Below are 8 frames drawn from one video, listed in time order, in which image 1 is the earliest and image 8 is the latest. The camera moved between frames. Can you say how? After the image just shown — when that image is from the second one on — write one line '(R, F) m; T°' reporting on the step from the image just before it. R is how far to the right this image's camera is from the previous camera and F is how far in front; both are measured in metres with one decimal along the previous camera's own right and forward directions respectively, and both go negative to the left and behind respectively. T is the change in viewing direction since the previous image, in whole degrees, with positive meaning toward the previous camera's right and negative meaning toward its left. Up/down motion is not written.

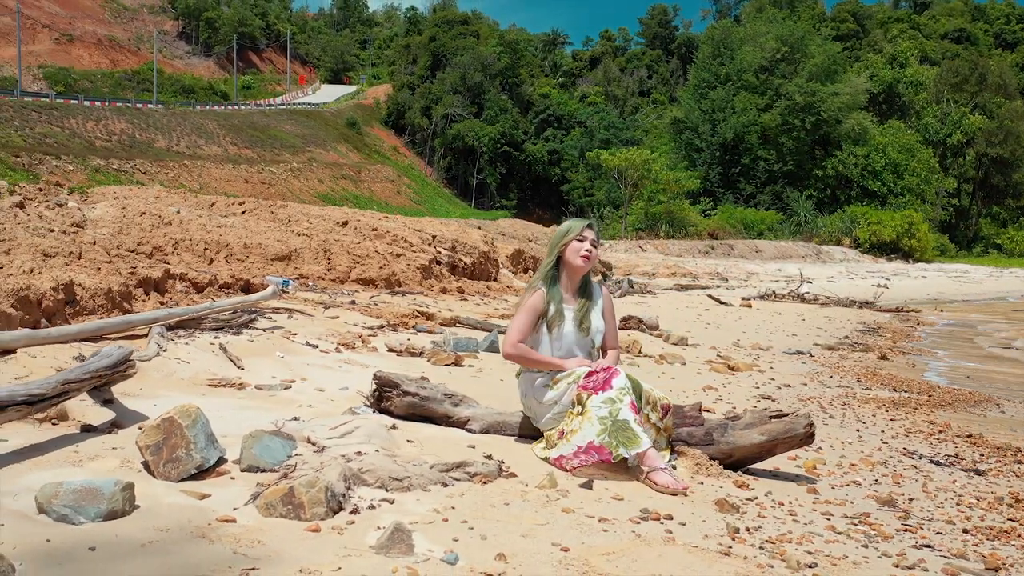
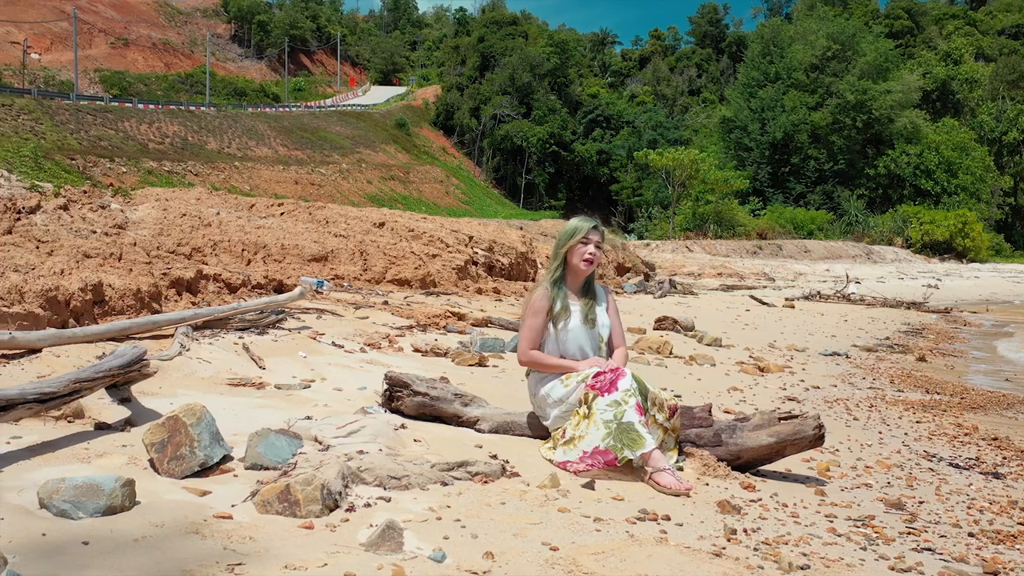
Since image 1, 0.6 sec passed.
(+0.1, 0.0) m; -2°
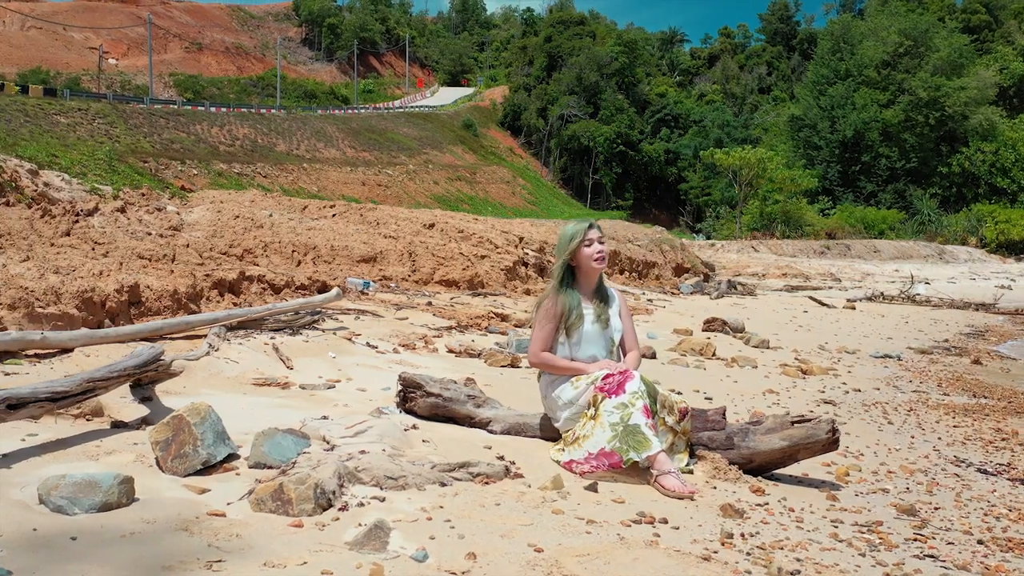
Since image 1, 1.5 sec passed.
(+0.2, 0.0) m; -3°
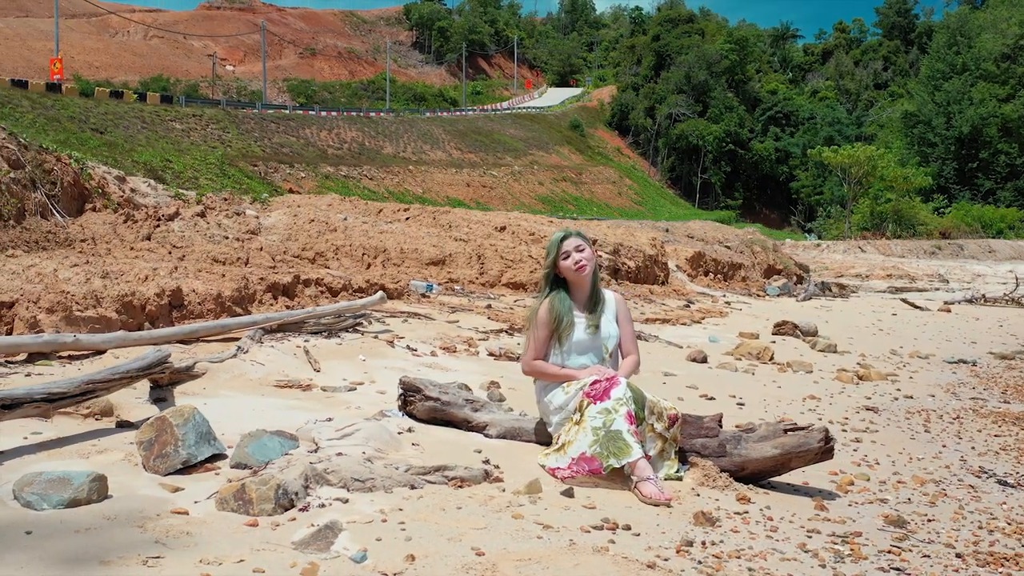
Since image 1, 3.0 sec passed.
(+0.4, 0.0) m; -5°
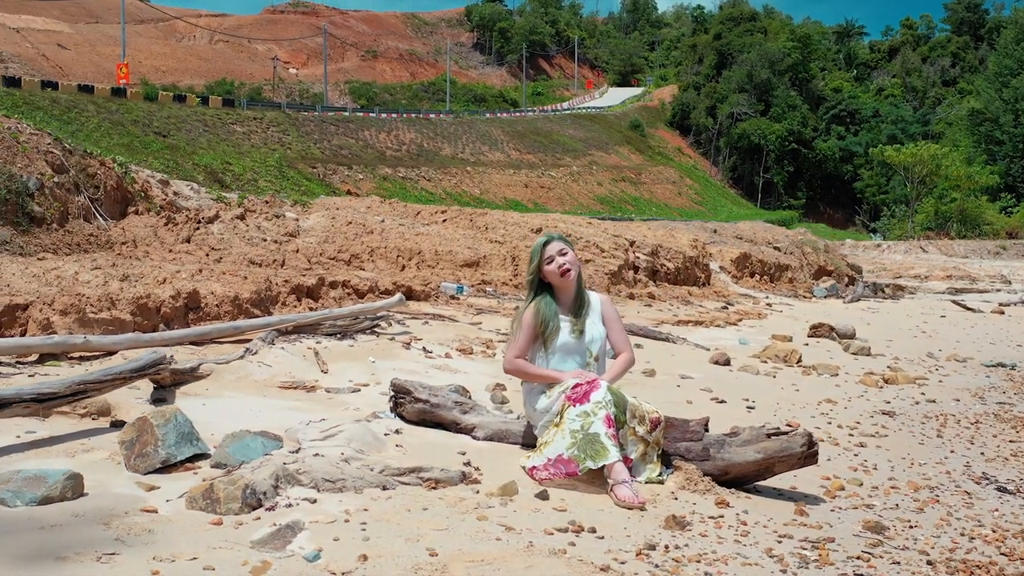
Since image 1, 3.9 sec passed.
(+0.3, 0.0) m; -3°
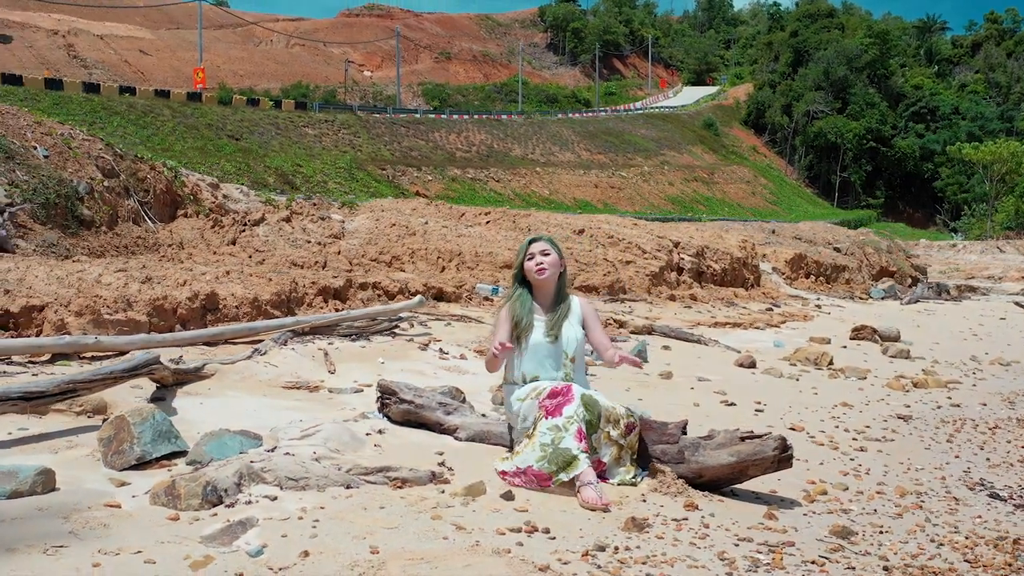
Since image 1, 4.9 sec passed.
(+0.3, 0.0) m; -4°
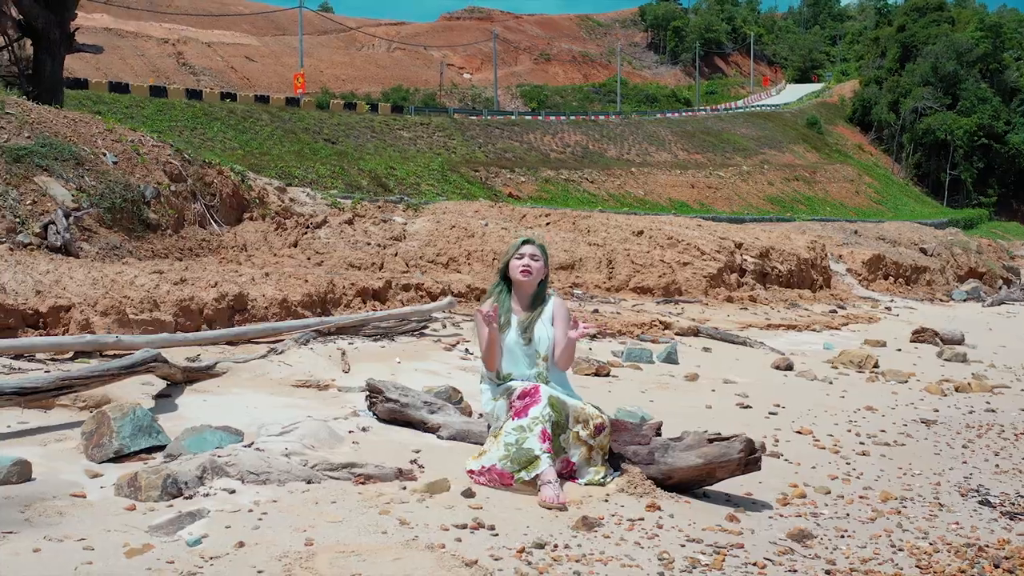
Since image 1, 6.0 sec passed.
(+0.4, -0.1) m; -5°
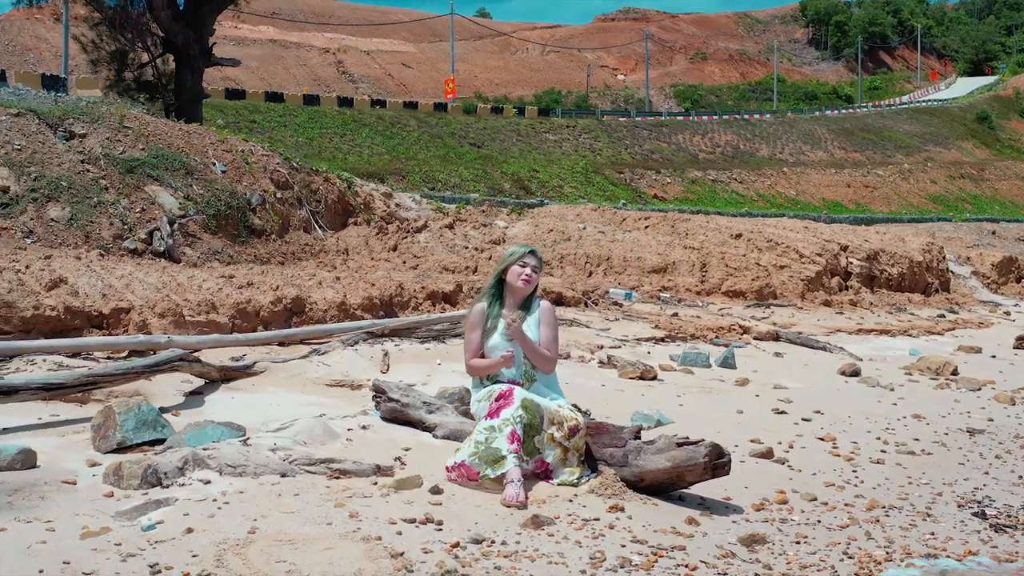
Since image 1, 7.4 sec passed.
(+0.6, -0.1) m; -8°
